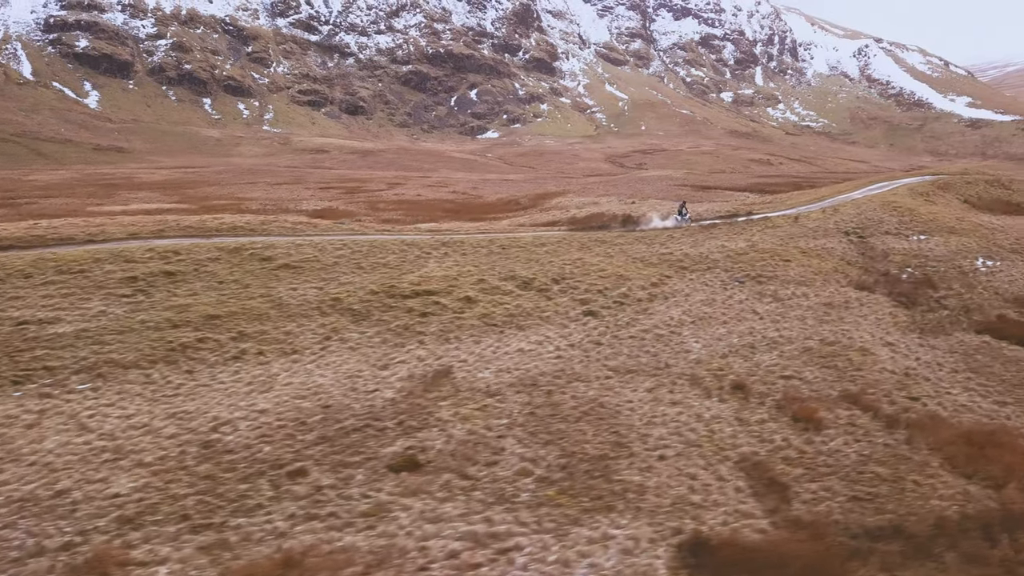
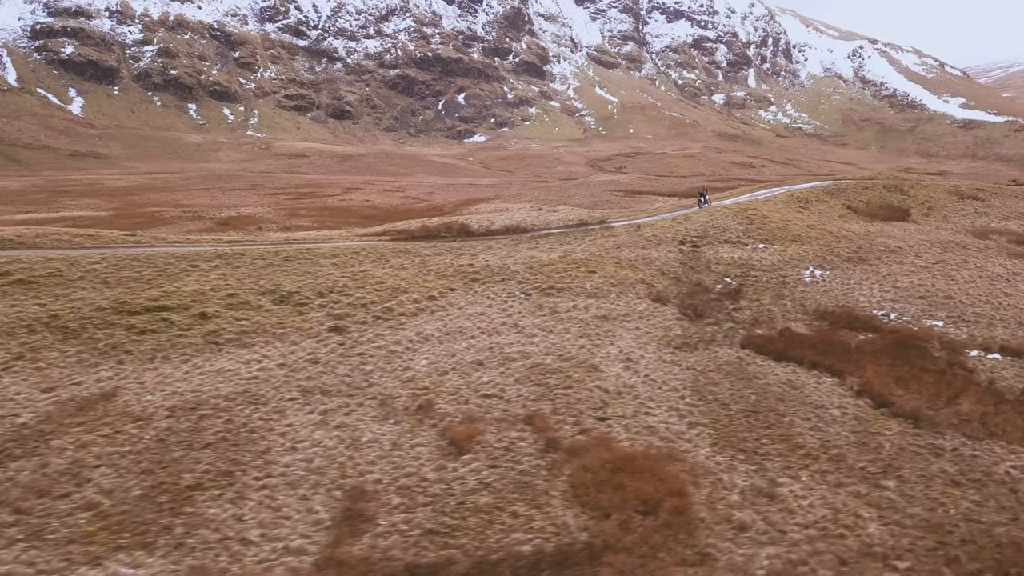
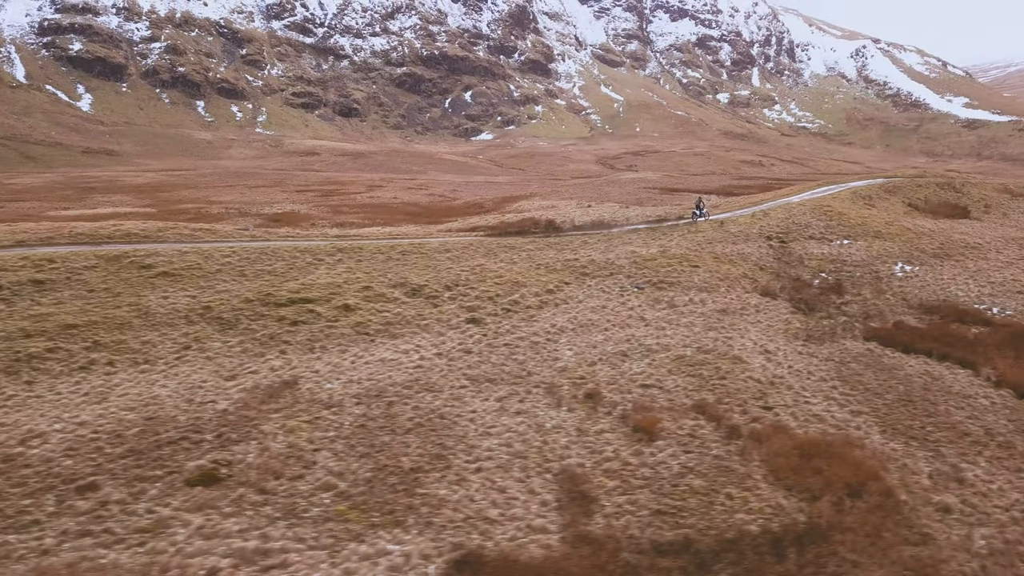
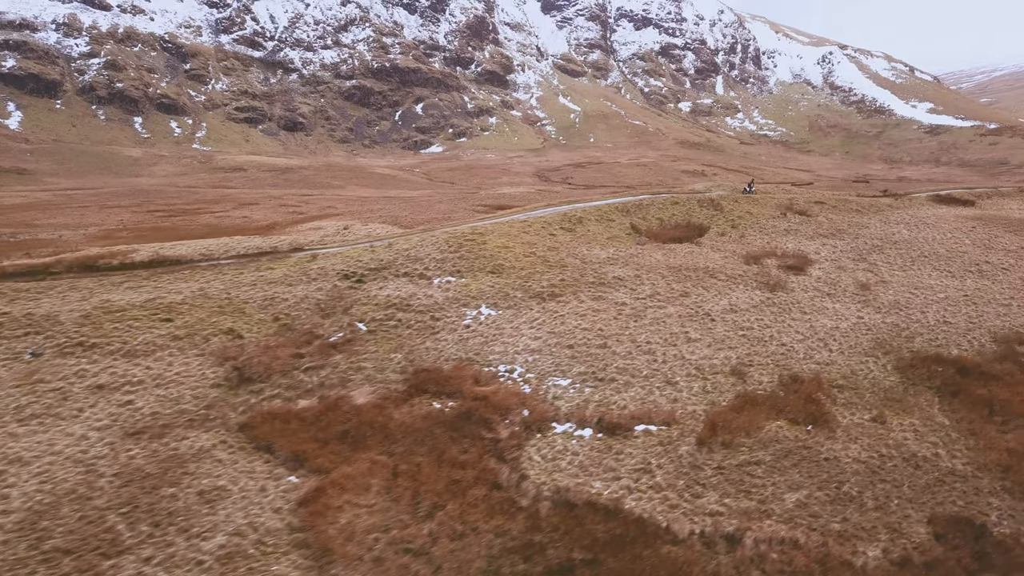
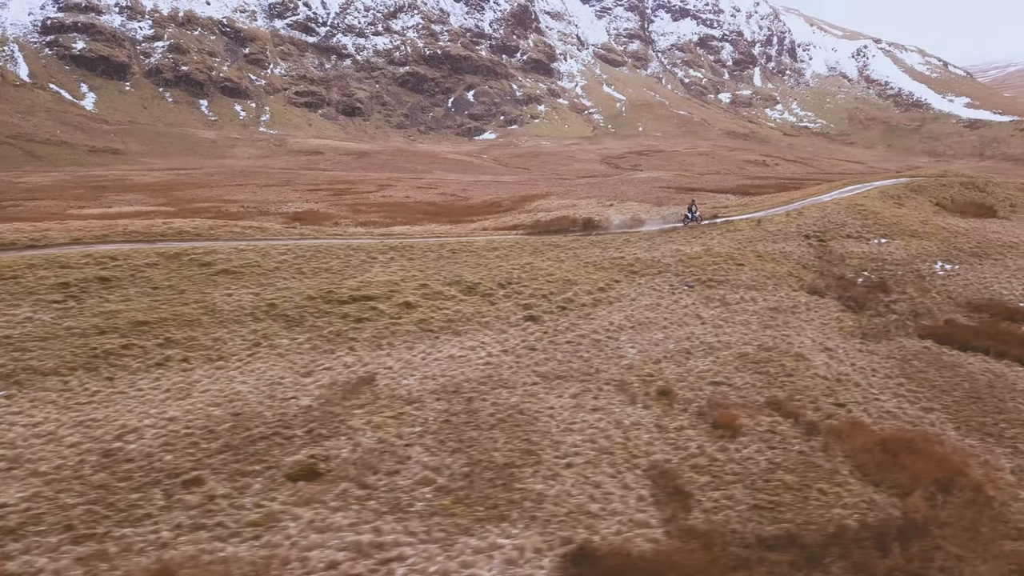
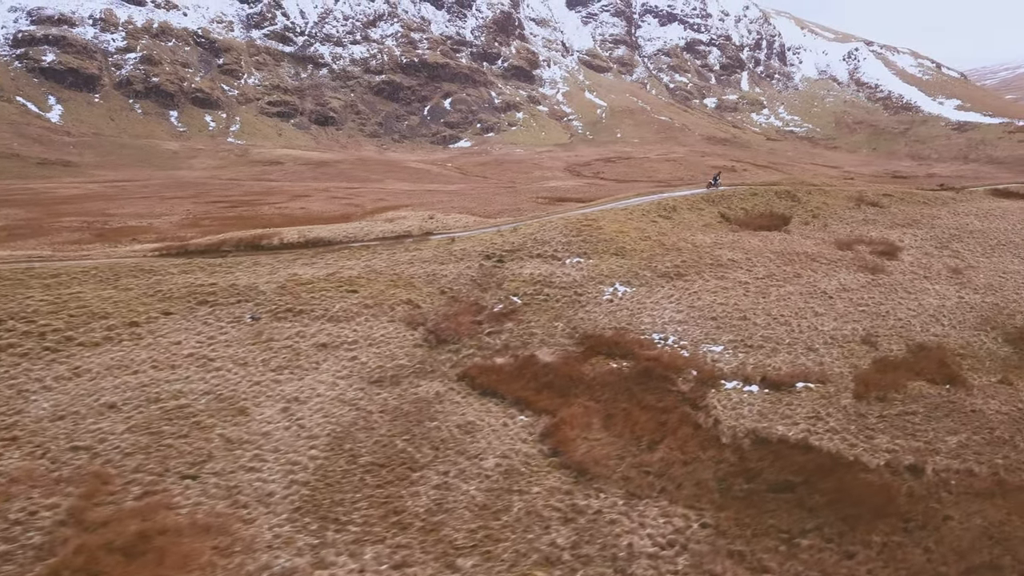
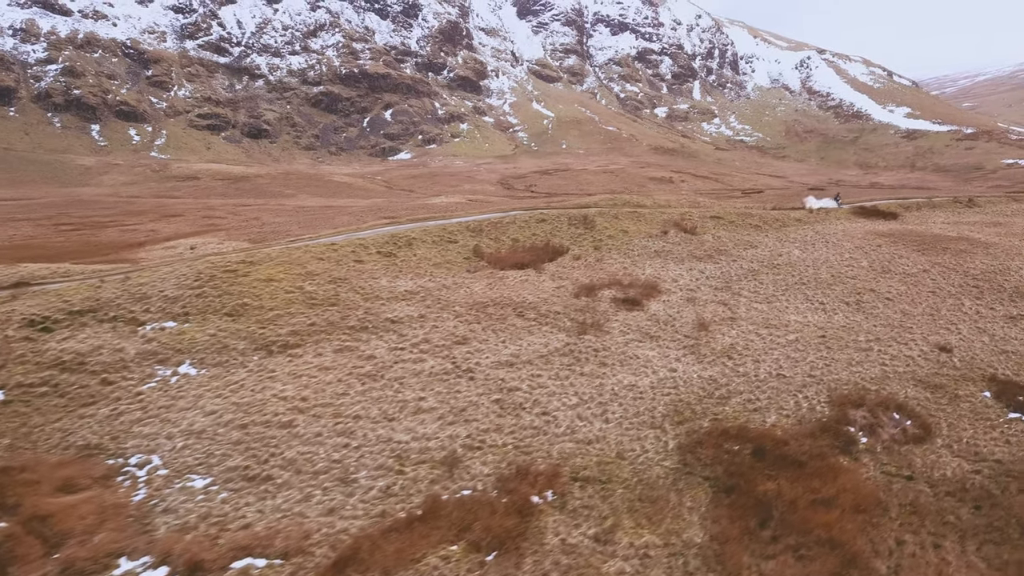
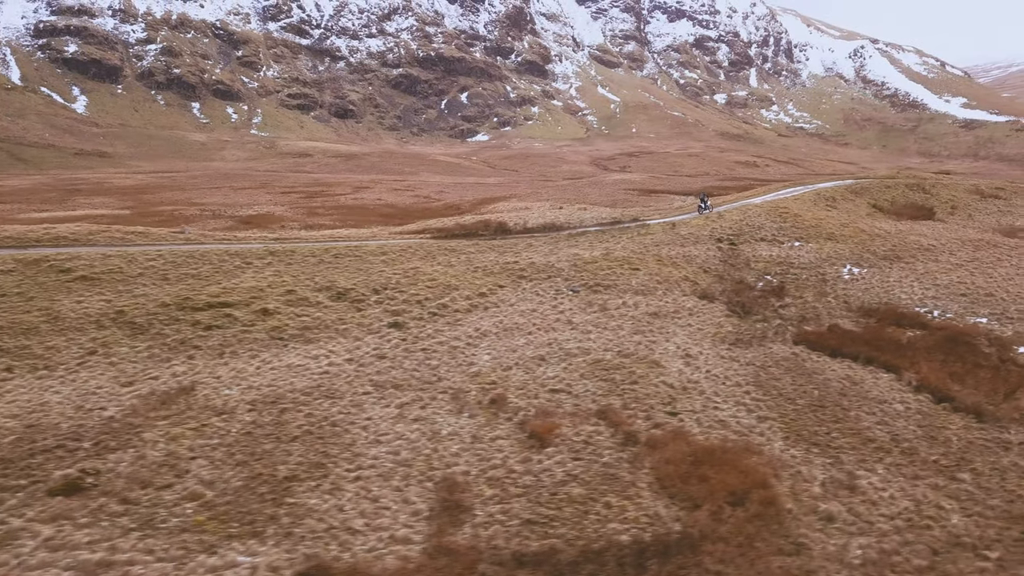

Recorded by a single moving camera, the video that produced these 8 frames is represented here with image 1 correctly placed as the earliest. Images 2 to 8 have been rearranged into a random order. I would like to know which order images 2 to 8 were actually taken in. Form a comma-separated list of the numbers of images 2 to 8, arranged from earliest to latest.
5, 3, 8, 2, 6, 4, 7
